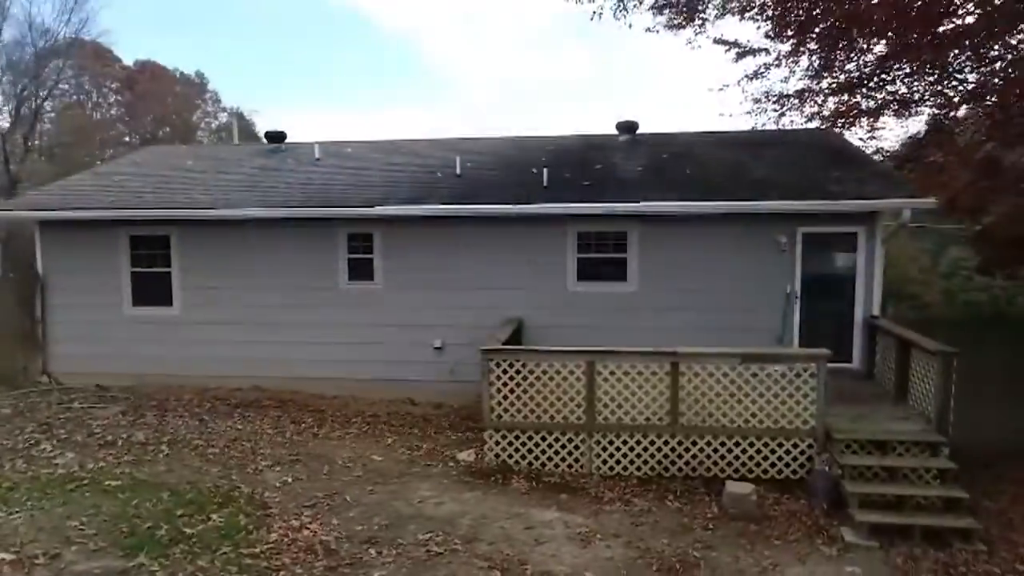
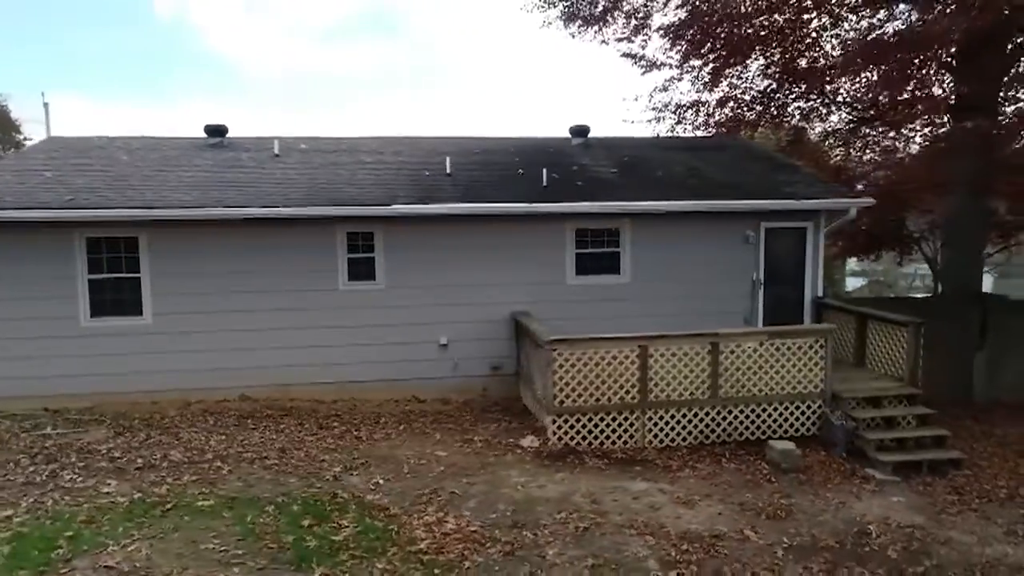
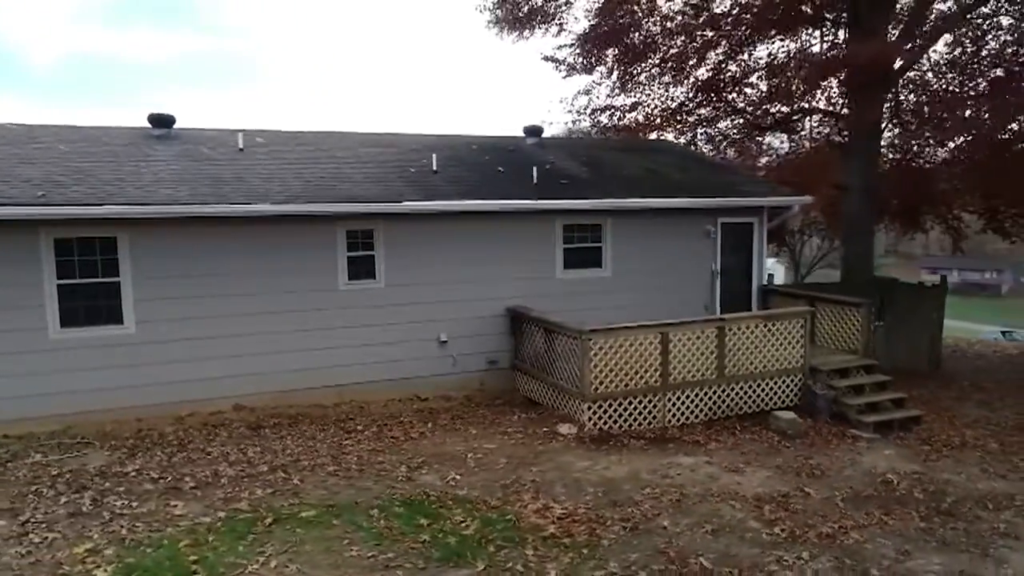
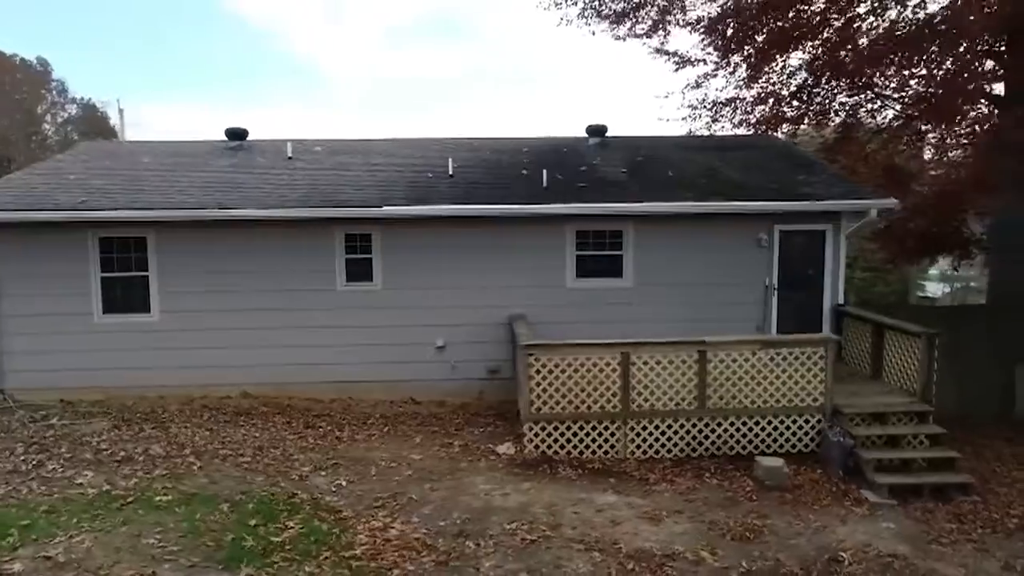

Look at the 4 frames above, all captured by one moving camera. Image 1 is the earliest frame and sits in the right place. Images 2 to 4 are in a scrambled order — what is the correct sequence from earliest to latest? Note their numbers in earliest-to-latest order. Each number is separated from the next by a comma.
4, 2, 3
